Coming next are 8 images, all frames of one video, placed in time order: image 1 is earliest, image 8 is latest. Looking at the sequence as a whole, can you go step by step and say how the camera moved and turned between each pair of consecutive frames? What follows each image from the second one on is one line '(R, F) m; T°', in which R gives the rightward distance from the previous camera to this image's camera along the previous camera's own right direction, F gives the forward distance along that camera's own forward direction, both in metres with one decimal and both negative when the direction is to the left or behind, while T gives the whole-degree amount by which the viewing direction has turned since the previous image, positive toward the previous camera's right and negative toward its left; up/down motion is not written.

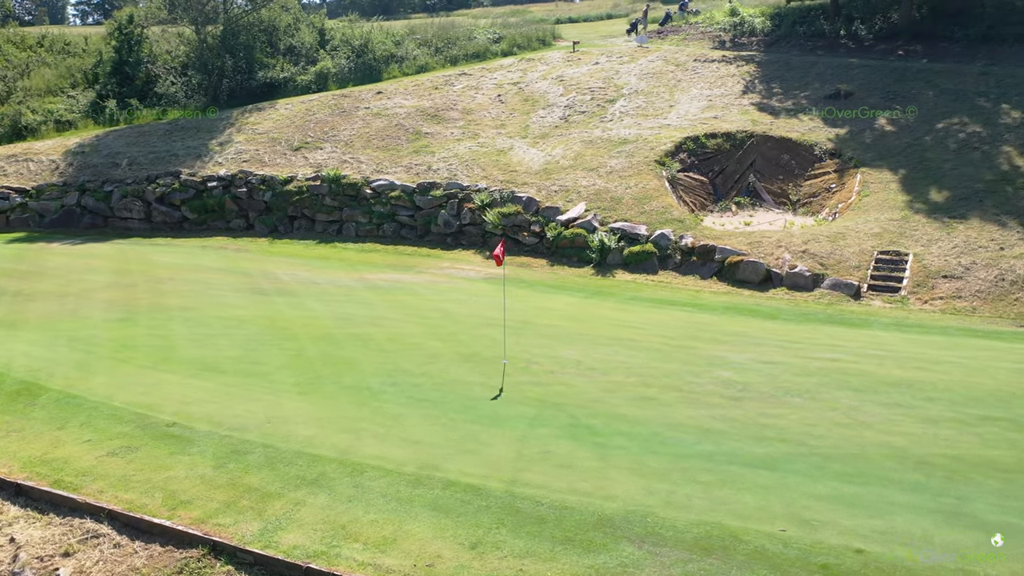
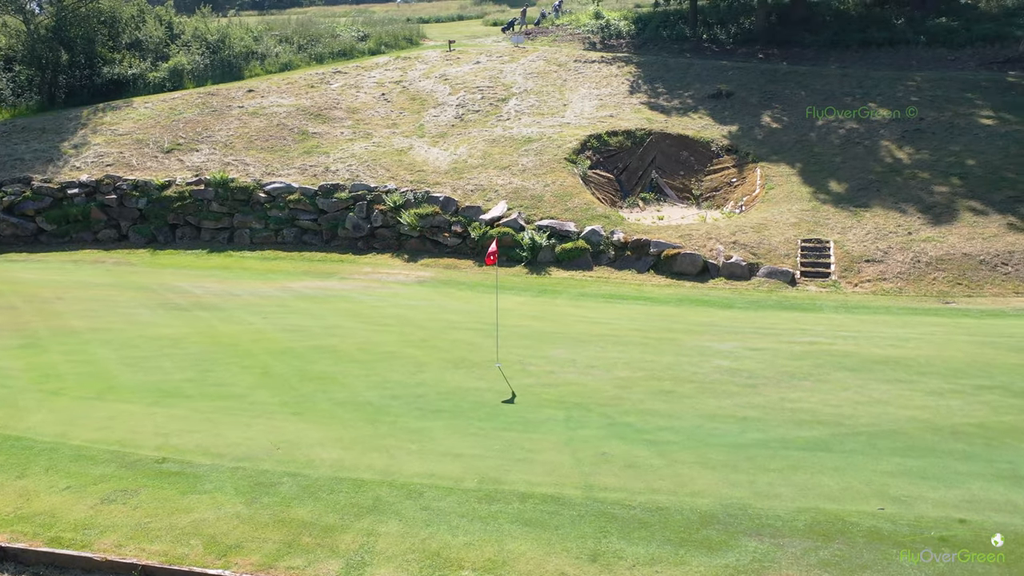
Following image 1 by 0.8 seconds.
(-2.3, +0.7) m; +12°
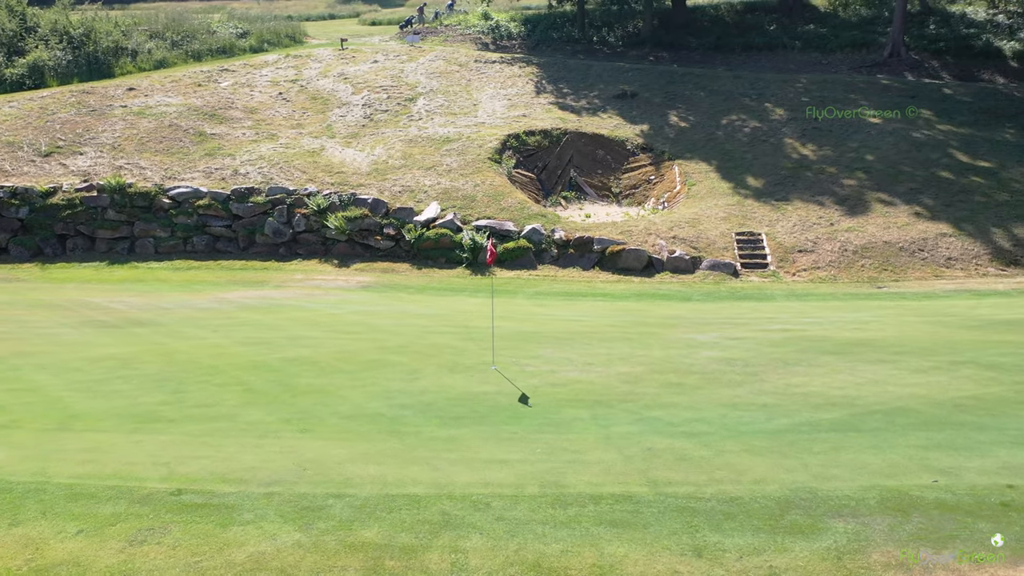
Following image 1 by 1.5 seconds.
(-1.9, +0.4) m; +10°
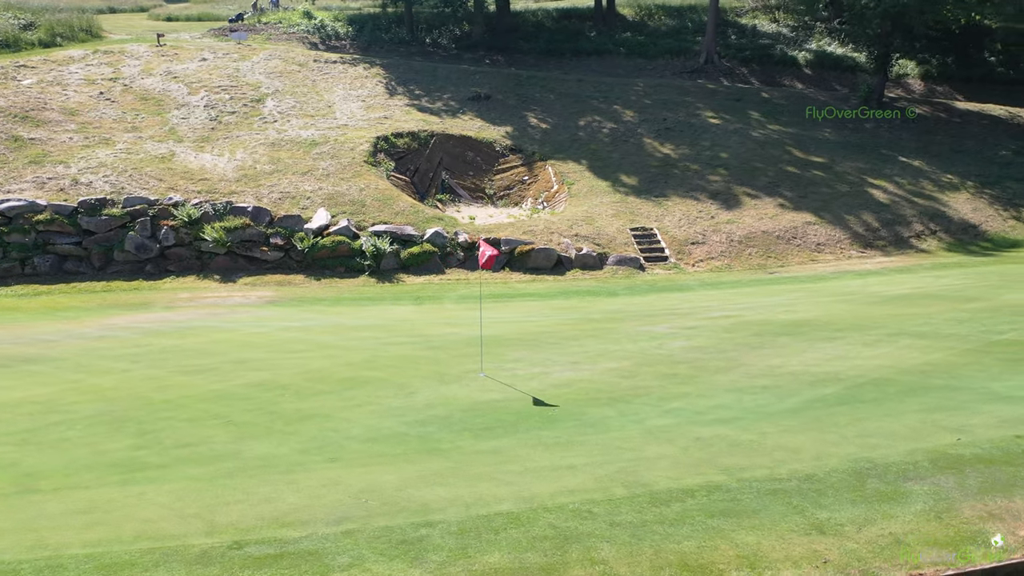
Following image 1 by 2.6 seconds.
(-2.8, +0.7) m; +15°
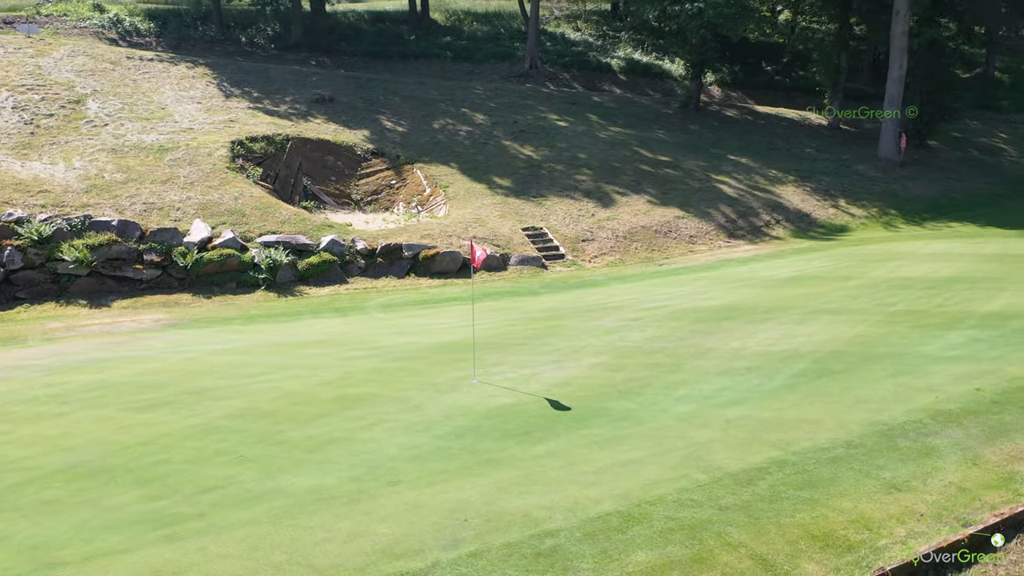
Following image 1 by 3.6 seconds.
(-2.8, +0.6) m; +16°
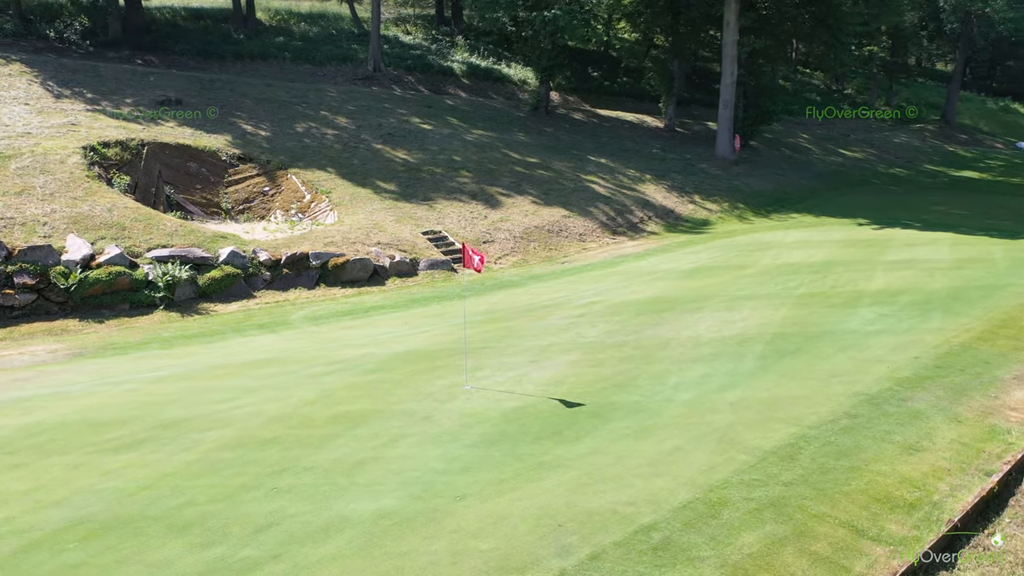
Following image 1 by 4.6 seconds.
(-2.4, +0.5) m; +14°
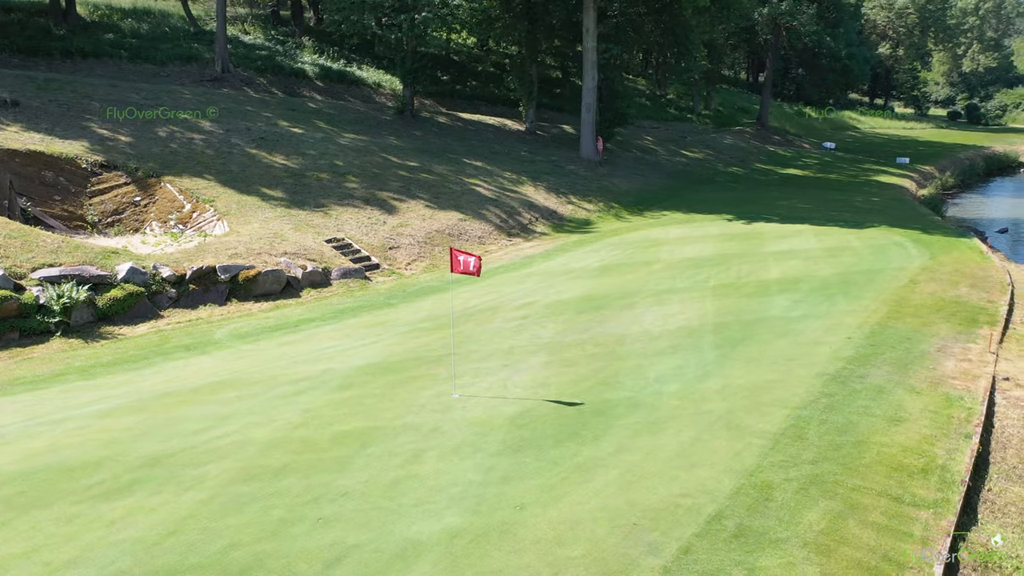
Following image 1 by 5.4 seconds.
(-2.1, +0.4) m; +13°
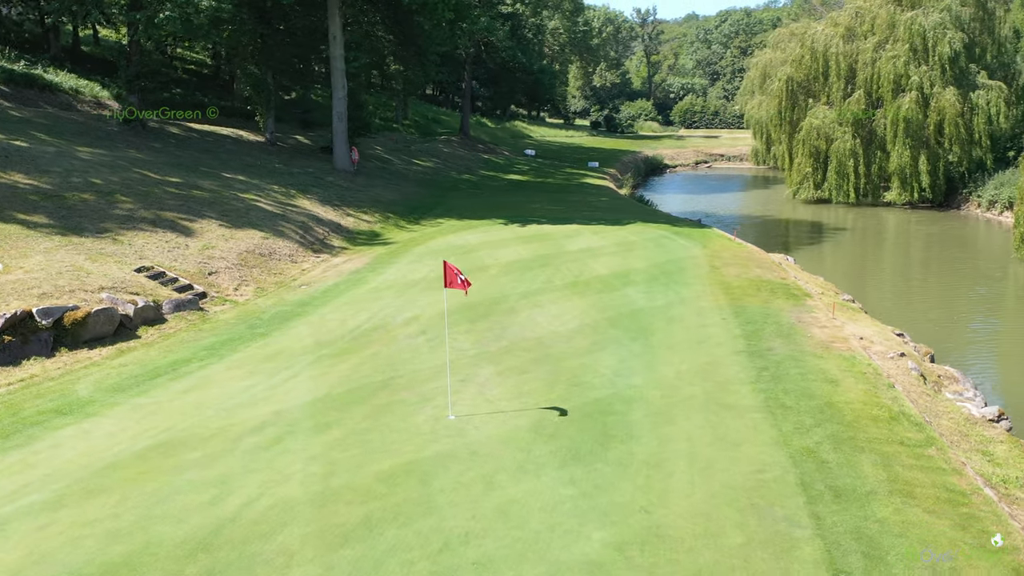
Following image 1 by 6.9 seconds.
(-3.8, +1.0) m; +24°
